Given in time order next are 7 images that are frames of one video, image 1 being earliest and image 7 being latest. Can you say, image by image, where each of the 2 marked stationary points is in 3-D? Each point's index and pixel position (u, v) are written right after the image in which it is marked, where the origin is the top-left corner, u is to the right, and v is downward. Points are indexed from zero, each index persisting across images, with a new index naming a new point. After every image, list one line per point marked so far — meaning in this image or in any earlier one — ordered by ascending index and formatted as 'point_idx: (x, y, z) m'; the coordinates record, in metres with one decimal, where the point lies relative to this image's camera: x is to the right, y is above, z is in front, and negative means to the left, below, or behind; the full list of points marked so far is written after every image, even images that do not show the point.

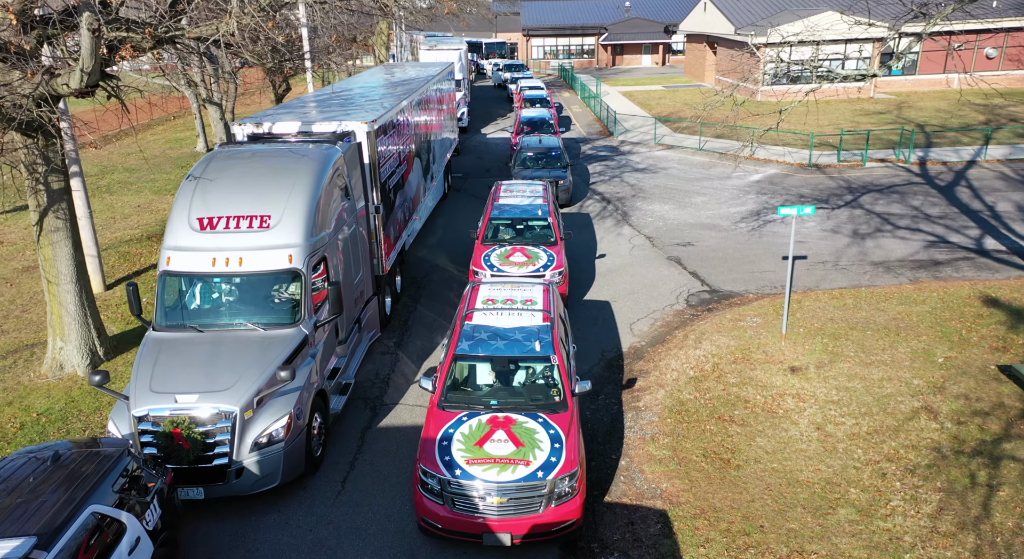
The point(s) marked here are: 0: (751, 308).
0: (+4.2, -0.5, +13.9) m
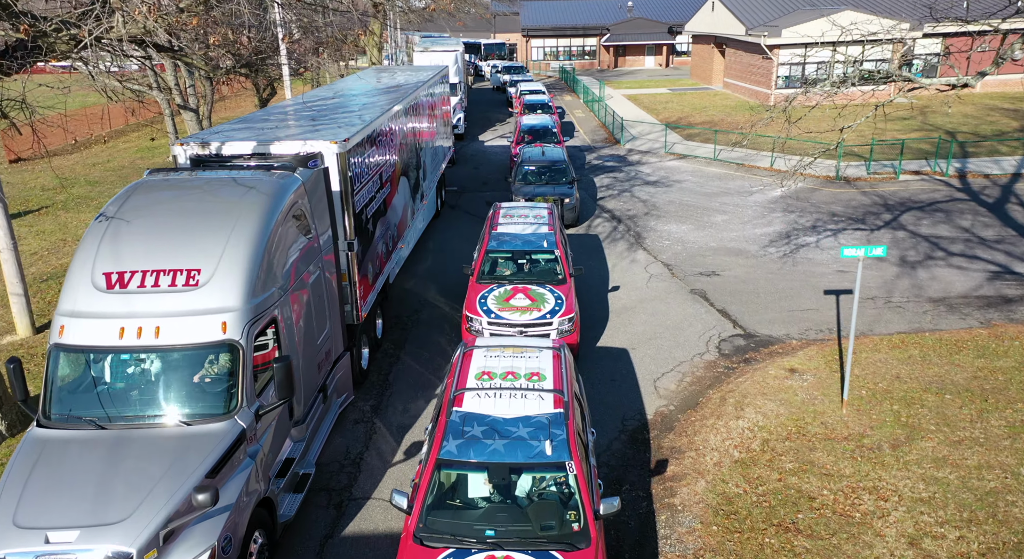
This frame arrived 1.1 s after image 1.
0: (+4.2, -1.2, +11.7) m
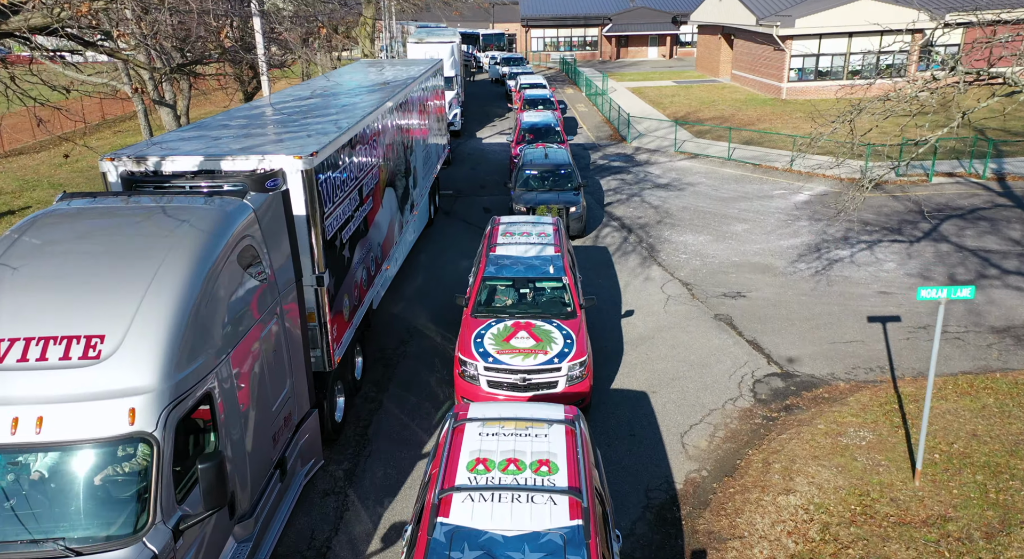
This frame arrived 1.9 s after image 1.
0: (+4.2, -1.6, +9.9) m
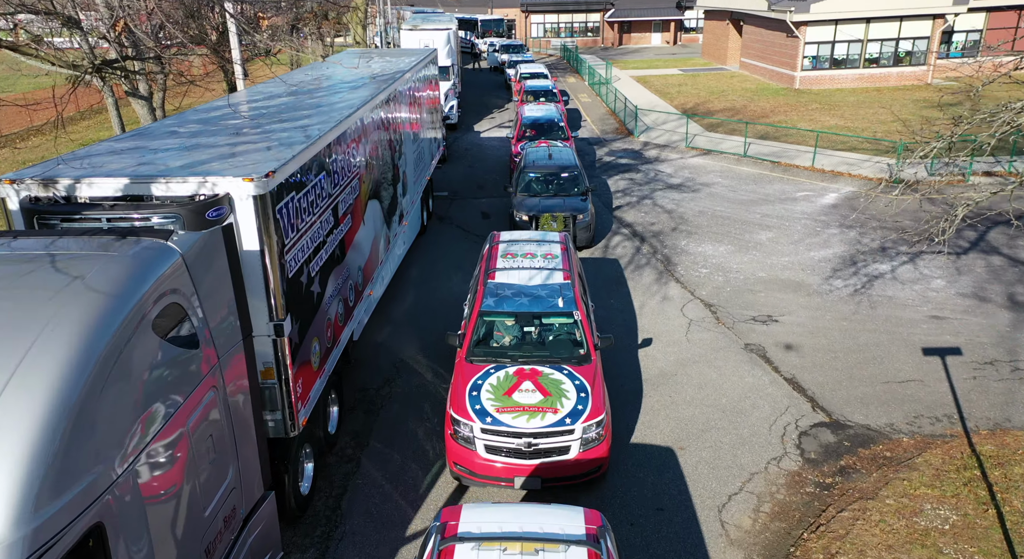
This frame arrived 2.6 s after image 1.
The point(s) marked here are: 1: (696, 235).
0: (+4.3, -2.0, +8.3) m
1: (+3.9, +1.0, +16.8) m
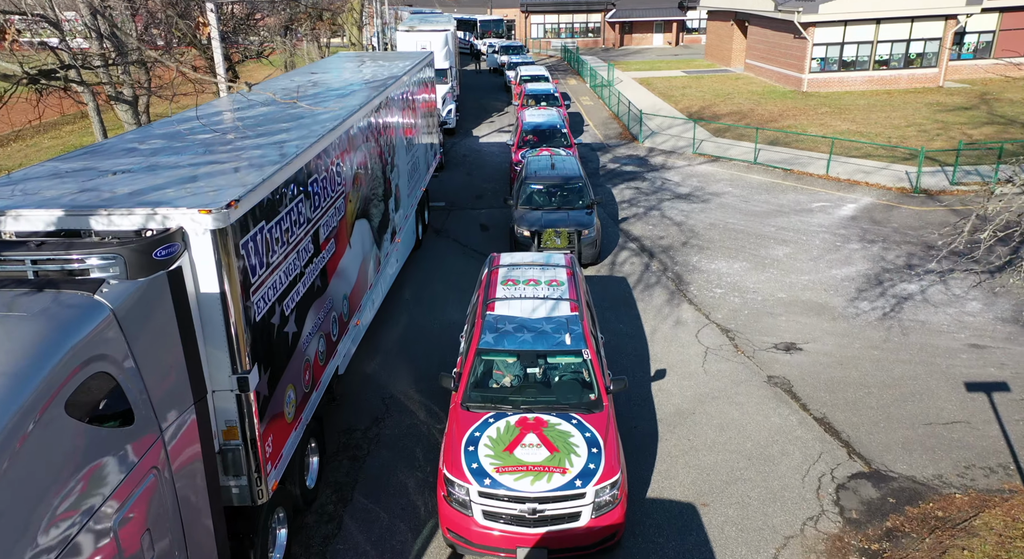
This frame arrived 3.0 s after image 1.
0: (+4.3, -2.4, +7.2) m
1: (+3.9, +0.6, +15.8) m
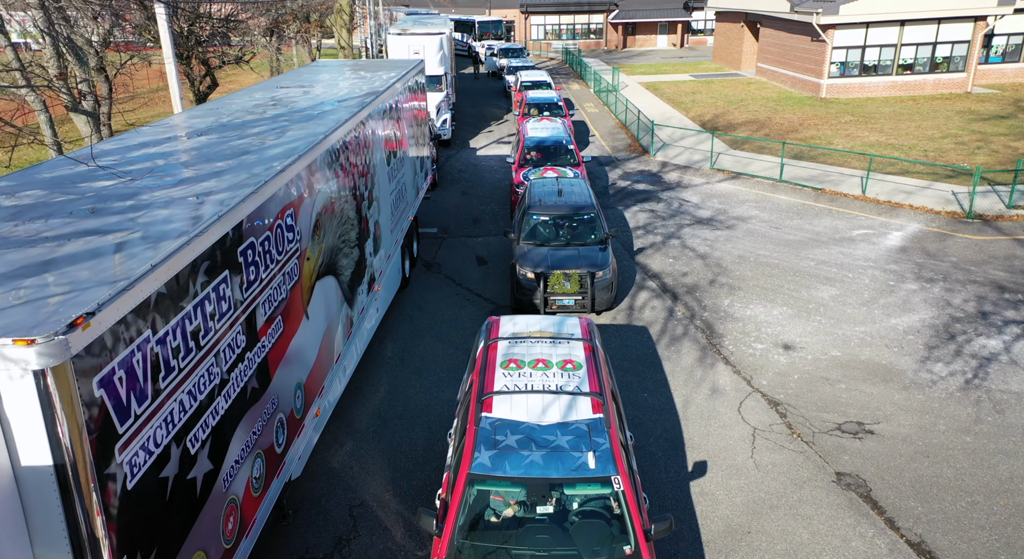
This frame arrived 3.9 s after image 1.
0: (+4.3, -3.2, +5.0) m
1: (+4.0, -0.2, +13.6) m
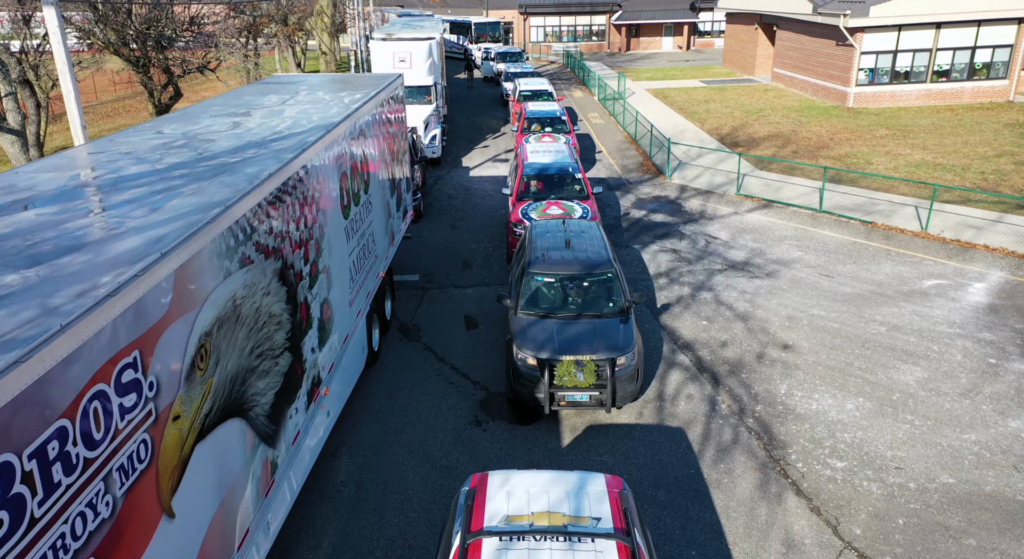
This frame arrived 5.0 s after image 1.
0: (+4.3, -4.3, +2.0) m
1: (+3.9, -1.3, +10.6) m
